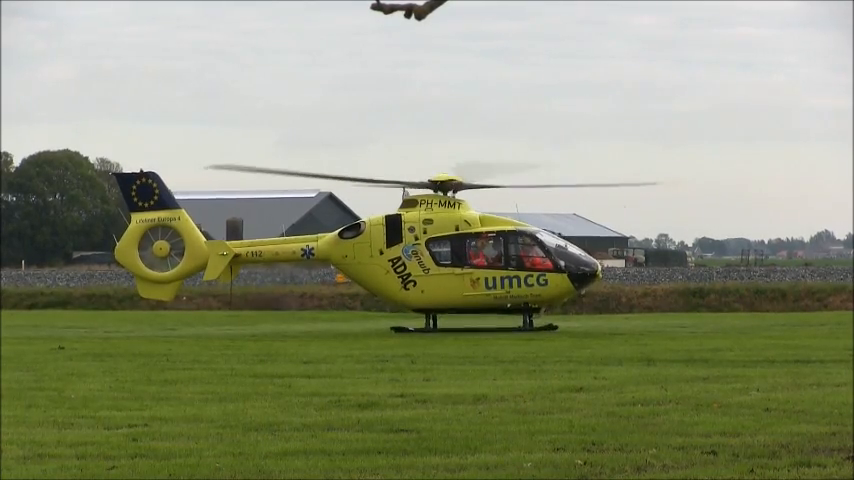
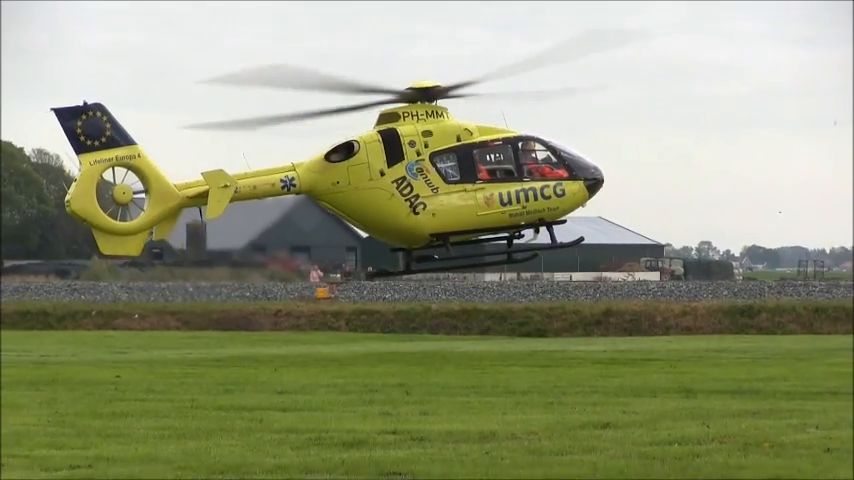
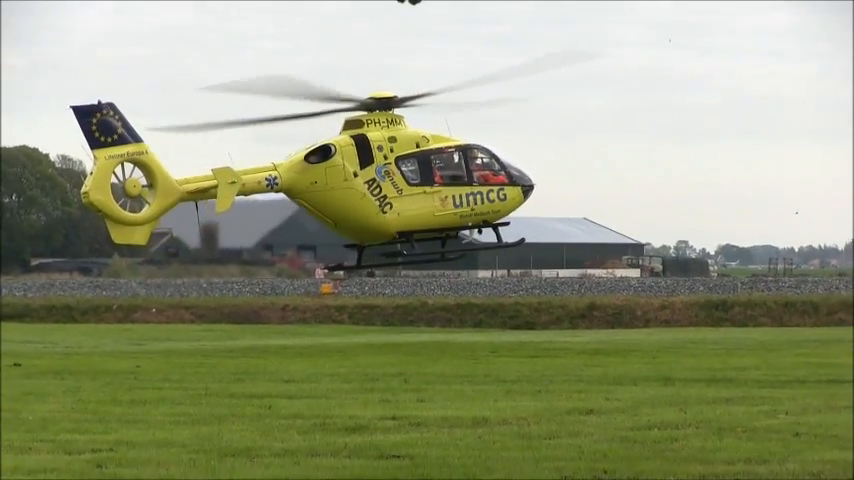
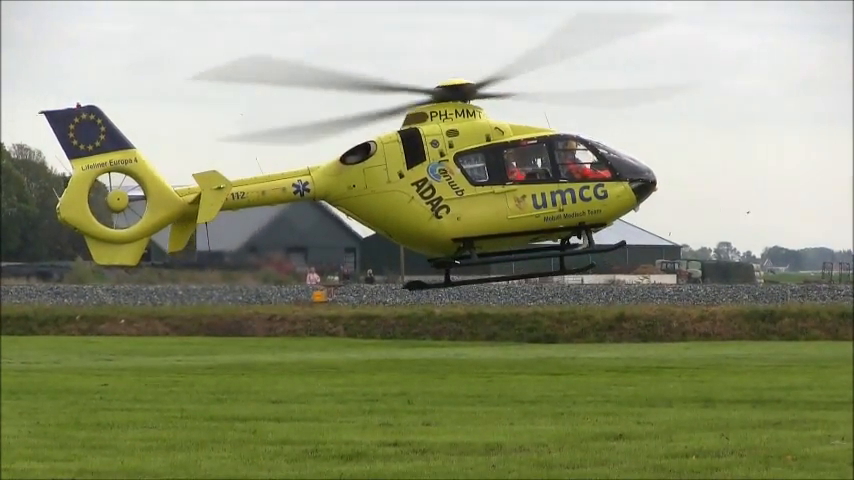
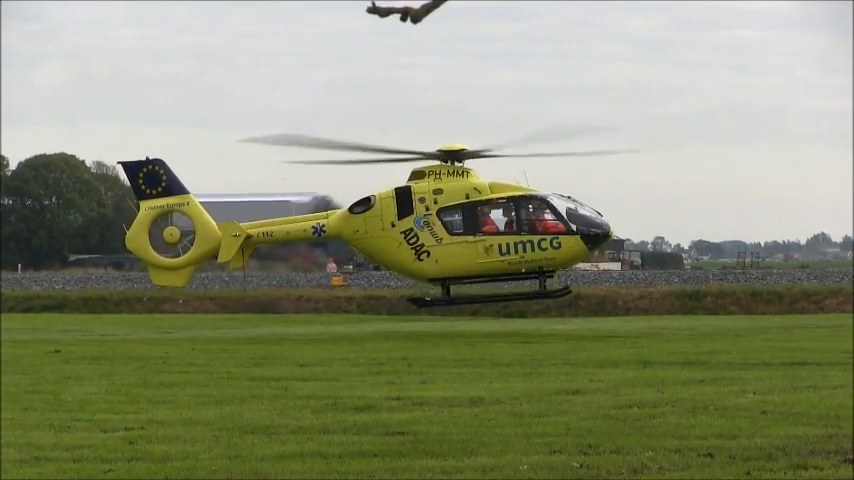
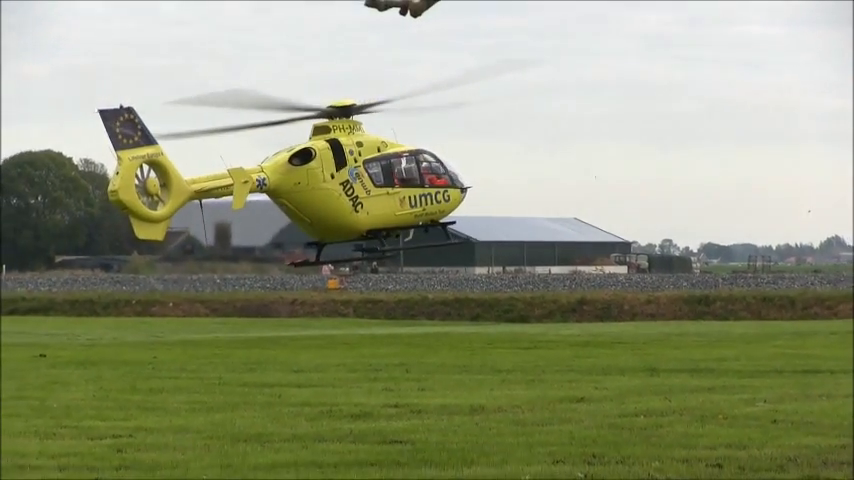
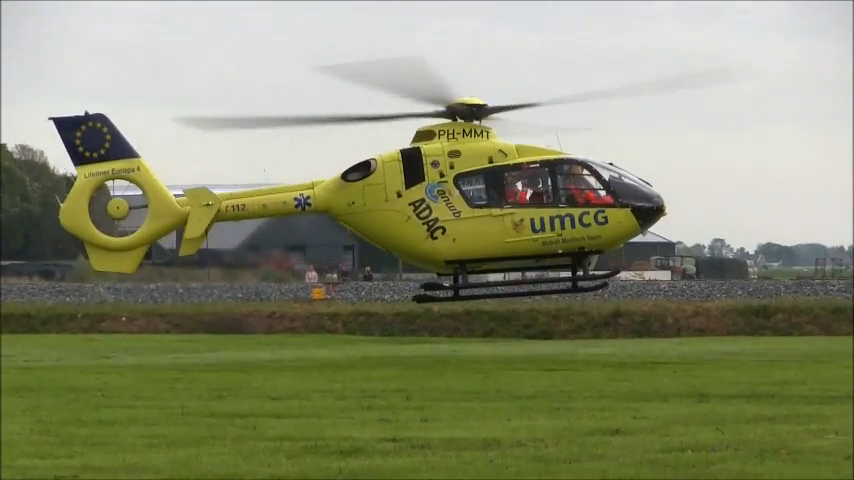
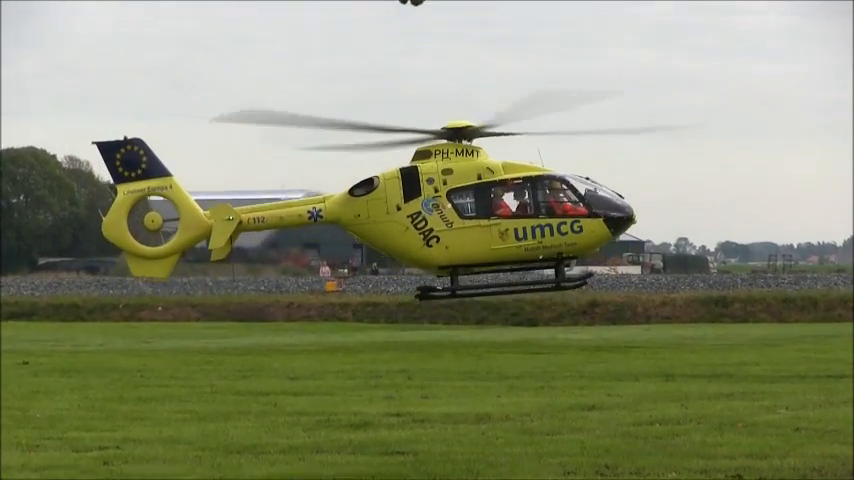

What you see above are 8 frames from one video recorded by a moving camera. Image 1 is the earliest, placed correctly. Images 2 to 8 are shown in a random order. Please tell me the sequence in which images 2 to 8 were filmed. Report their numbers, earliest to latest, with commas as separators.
5, 8, 7, 4, 2, 3, 6
